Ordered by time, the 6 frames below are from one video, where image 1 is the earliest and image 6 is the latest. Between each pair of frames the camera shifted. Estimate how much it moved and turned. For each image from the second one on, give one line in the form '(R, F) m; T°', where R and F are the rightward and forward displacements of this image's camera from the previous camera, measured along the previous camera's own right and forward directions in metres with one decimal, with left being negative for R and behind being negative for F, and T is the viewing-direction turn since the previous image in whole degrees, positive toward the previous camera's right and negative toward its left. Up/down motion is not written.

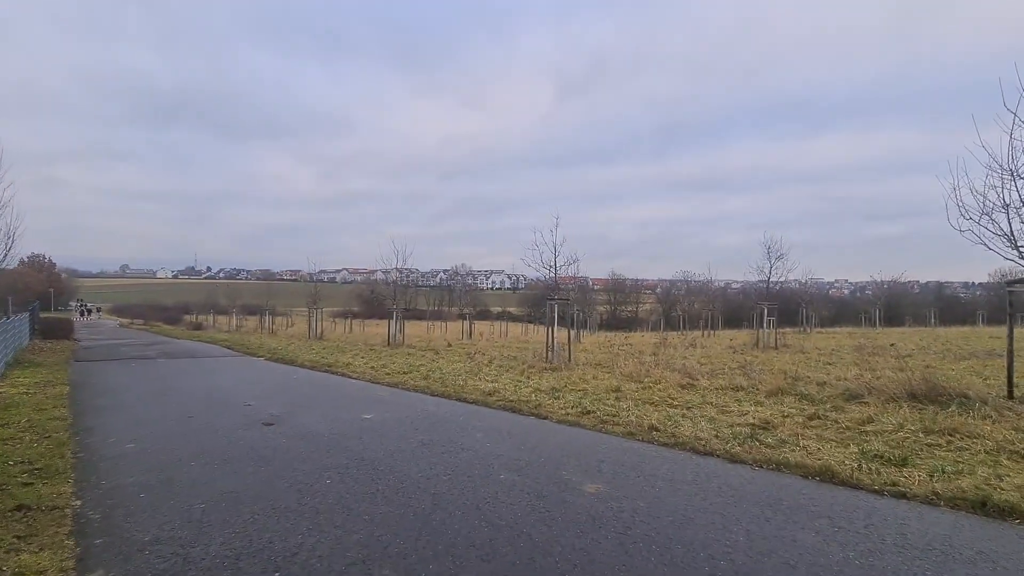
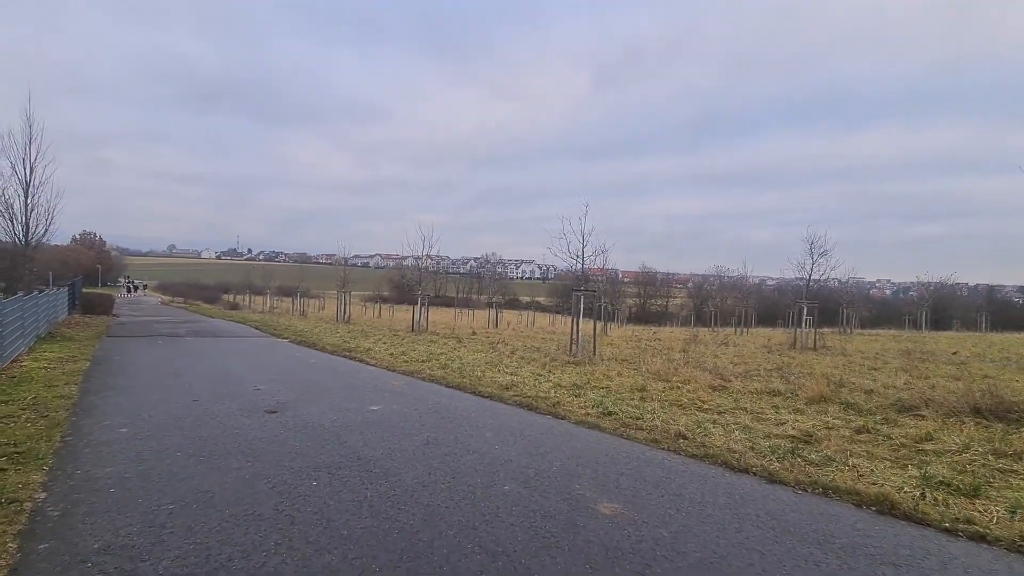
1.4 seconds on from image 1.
(+0.1, +0.6) m; -3°
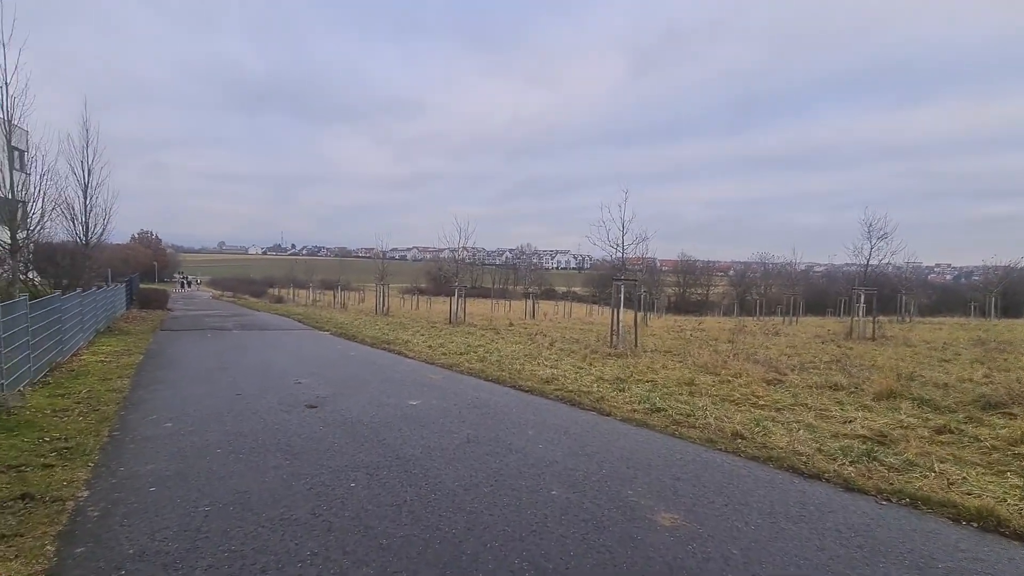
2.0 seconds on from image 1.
(-0.1, +0.3) m; -4°
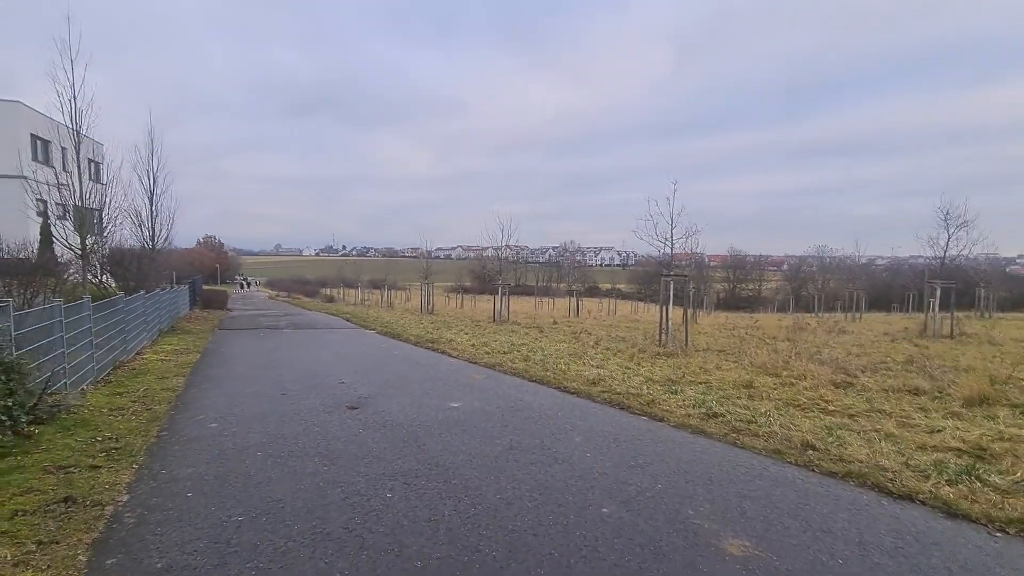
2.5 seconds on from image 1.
(0.0, +0.3) m; -5°
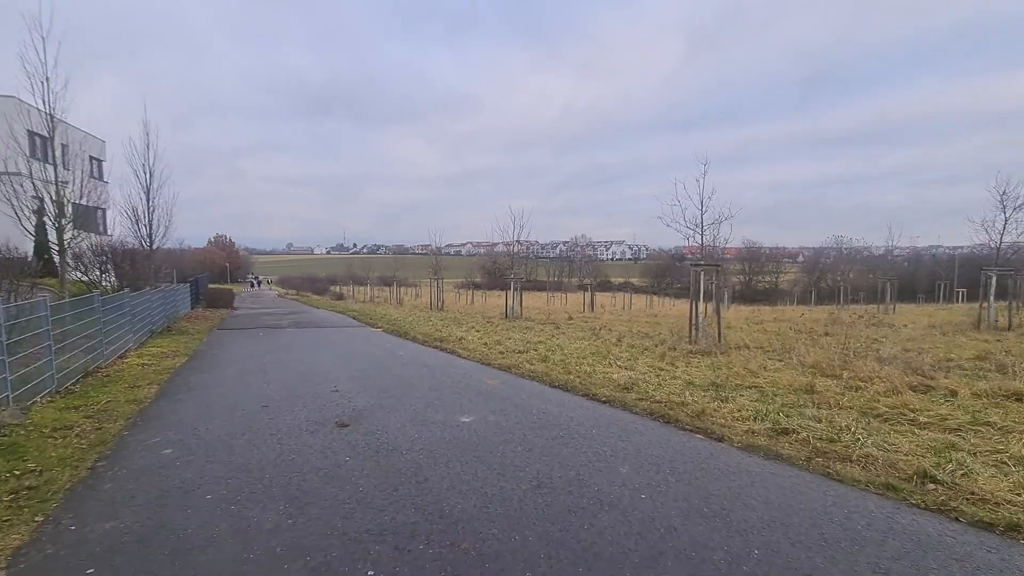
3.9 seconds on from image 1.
(-0.1, +1.2) m; -1°
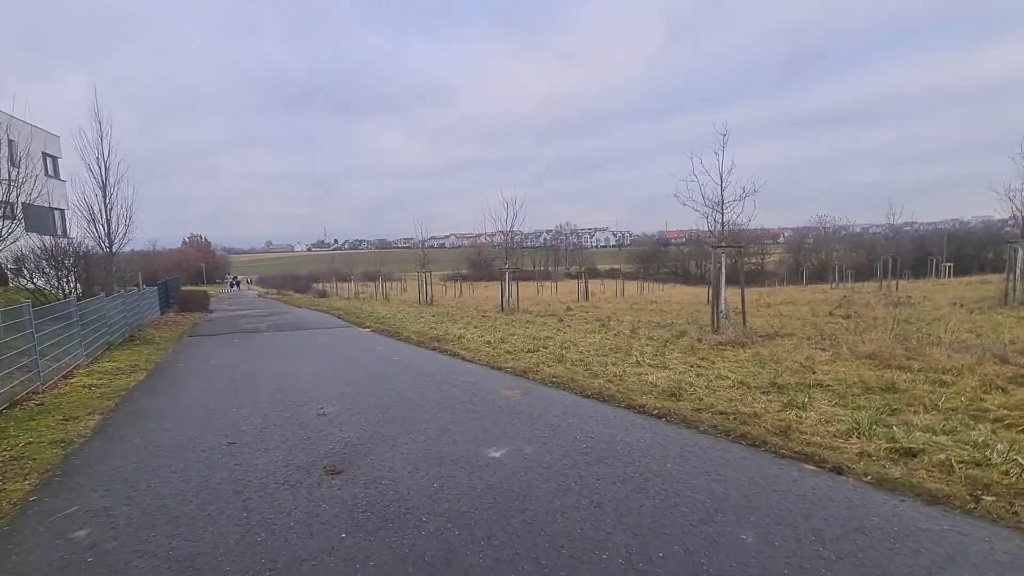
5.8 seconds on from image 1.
(-0.5, +1.4) m; +2°
